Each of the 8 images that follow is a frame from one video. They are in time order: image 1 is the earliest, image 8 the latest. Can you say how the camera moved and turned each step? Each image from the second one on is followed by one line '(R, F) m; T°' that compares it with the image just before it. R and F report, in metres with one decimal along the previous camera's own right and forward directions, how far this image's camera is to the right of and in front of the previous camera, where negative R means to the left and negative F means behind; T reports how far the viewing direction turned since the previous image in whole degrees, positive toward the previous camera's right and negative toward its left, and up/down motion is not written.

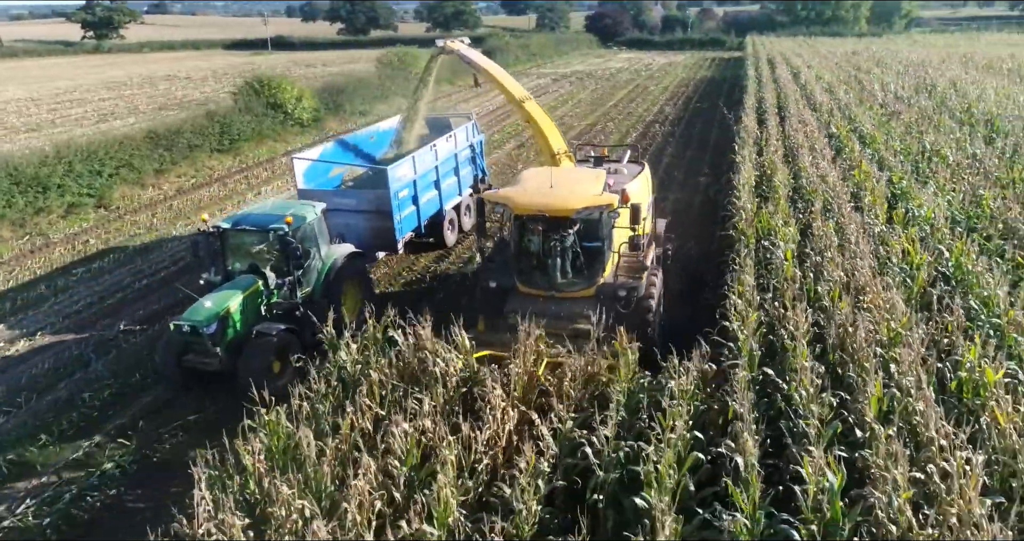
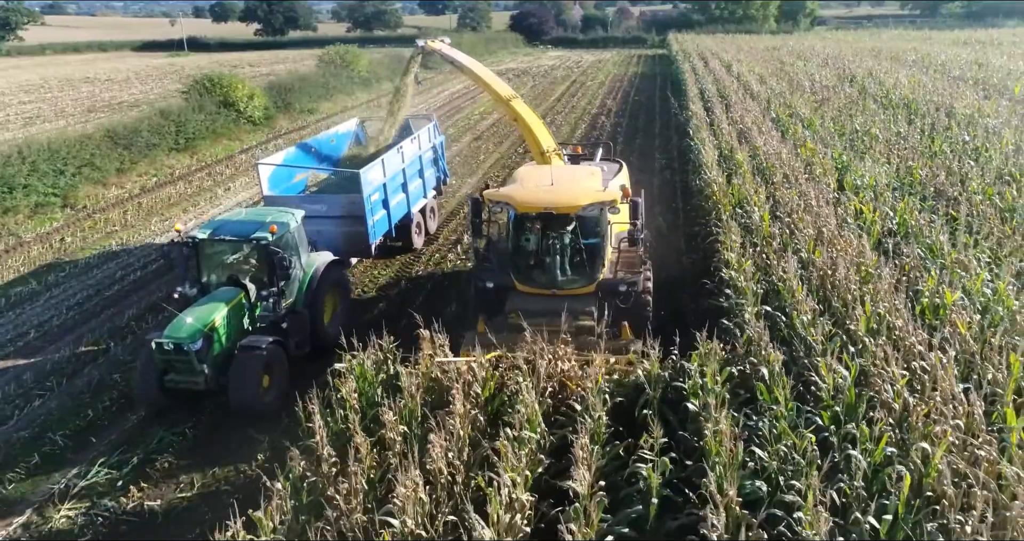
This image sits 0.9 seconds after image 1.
(-0.9, -0.7) m; +6°
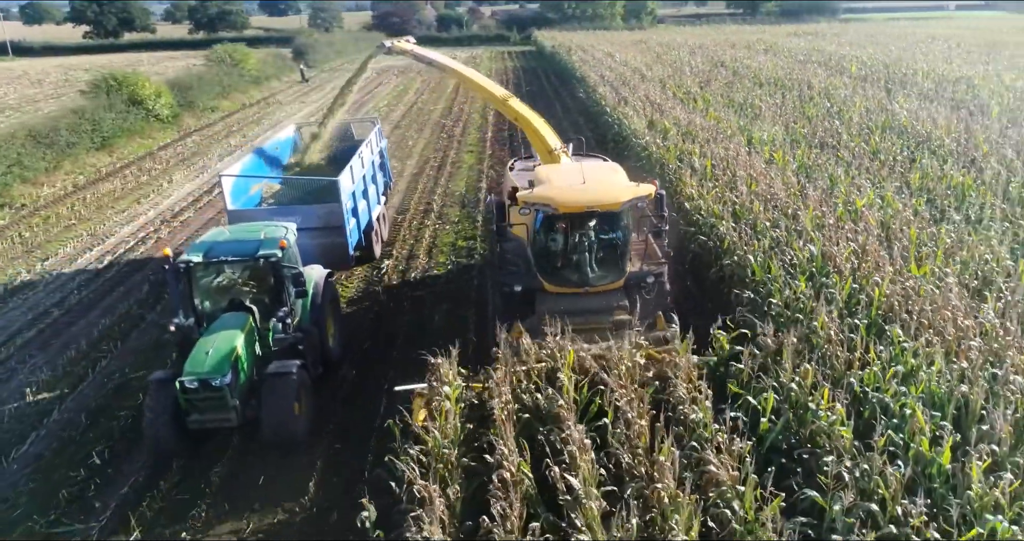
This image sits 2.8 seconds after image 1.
(-1.8, -1.3) m; +11°
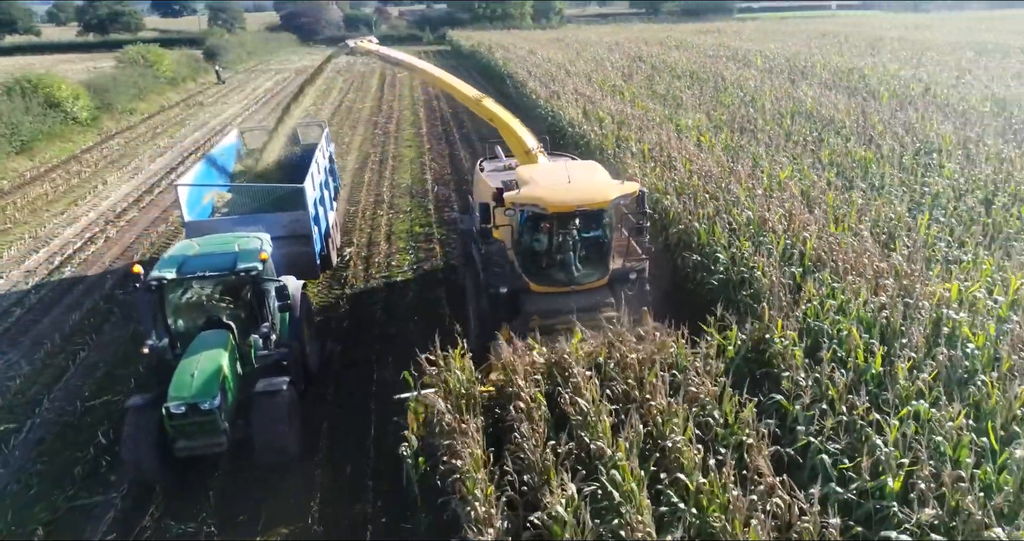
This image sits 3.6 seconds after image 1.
(-0.6, -0.6) m; +7°
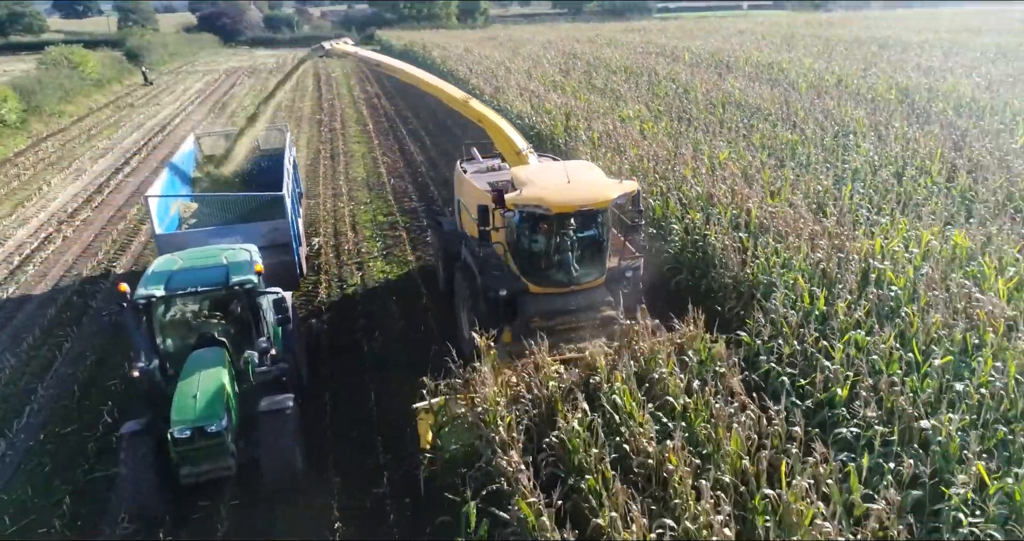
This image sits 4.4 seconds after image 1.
(-0.5, -0.6) m; +6°
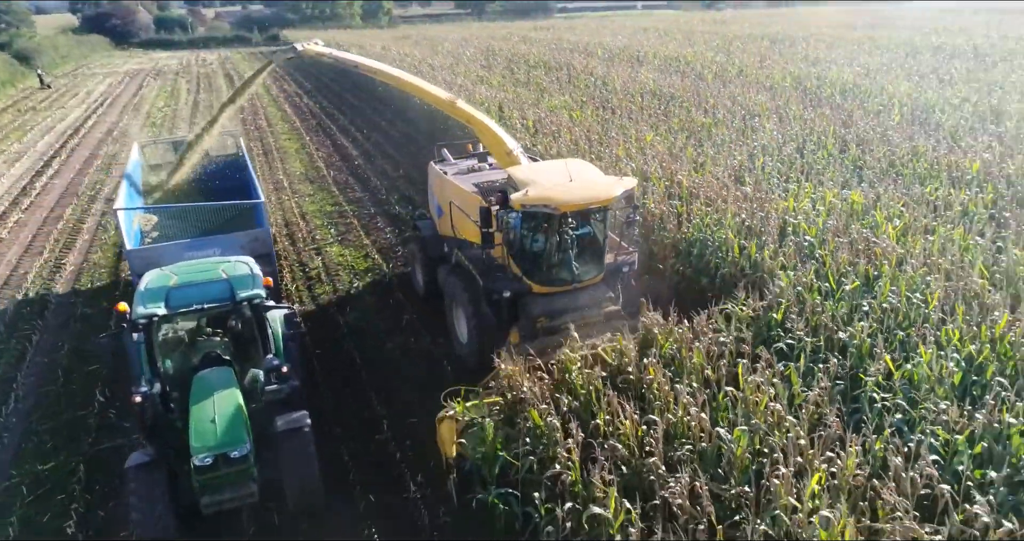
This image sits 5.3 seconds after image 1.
(-0.6, -0.7) m; +7°
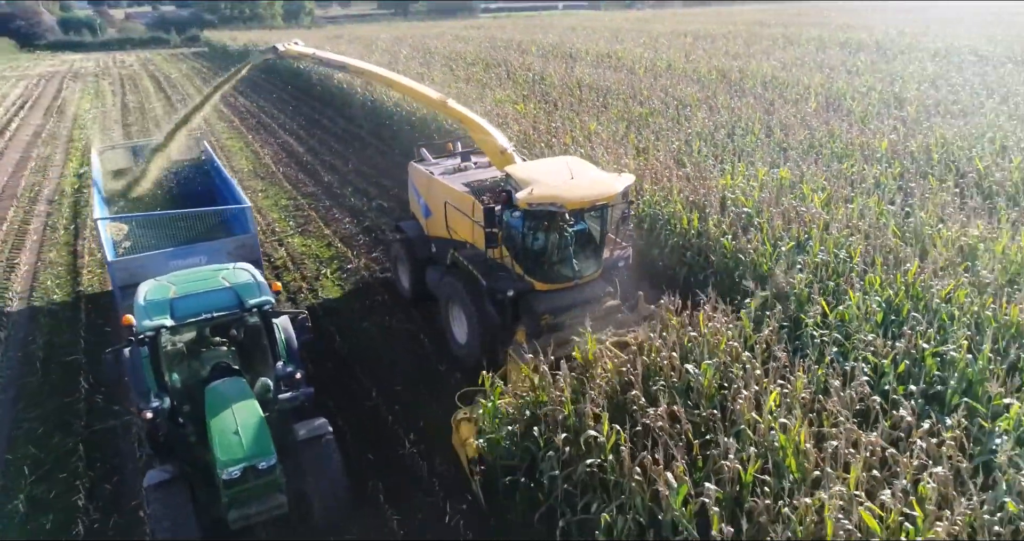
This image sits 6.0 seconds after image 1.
(-0.4, -0.5) m; +6°
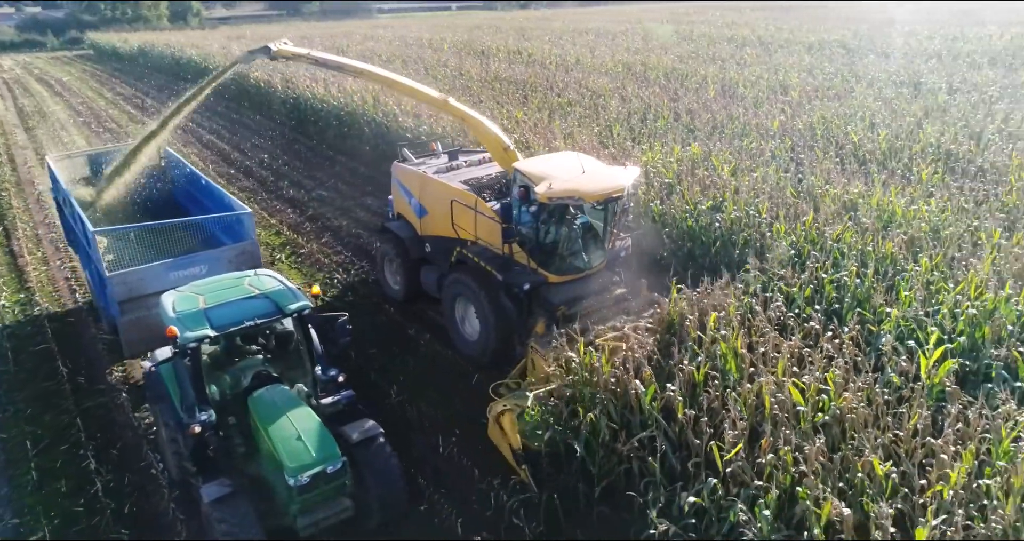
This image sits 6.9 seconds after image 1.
(-0.6, -0.8) m; +8°
